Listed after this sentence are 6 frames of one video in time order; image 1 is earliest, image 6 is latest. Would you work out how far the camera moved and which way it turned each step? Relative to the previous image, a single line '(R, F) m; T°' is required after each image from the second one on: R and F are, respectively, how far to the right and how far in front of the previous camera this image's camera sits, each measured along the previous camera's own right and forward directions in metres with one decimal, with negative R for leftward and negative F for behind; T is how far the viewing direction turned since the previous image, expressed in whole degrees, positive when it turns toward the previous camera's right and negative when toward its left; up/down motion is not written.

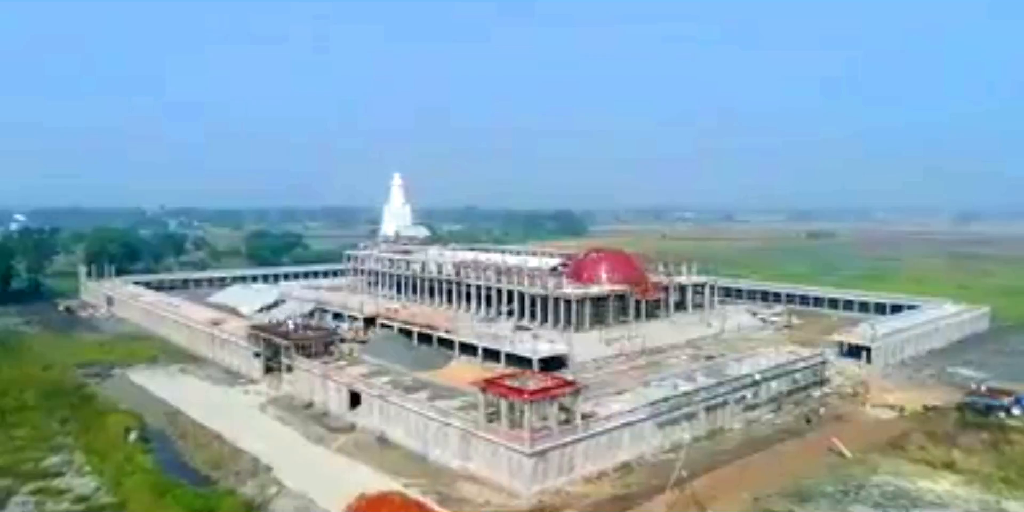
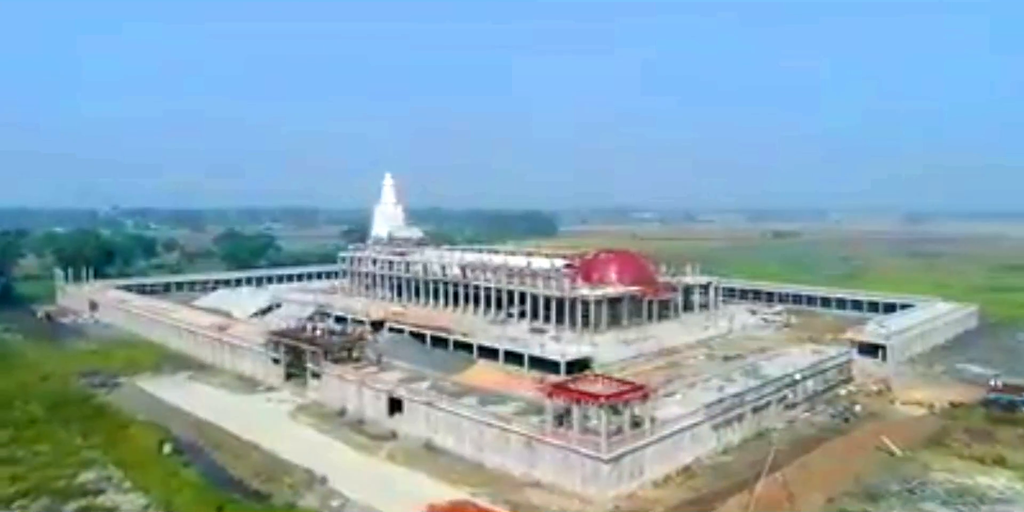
(-4.4, +0.7) m; +4°
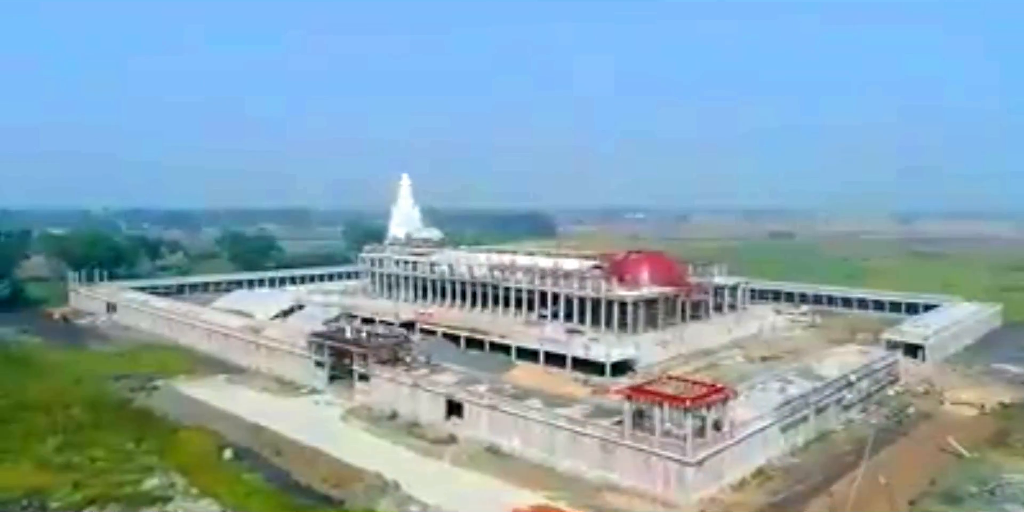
(-3.5, +0.5) m; +2°
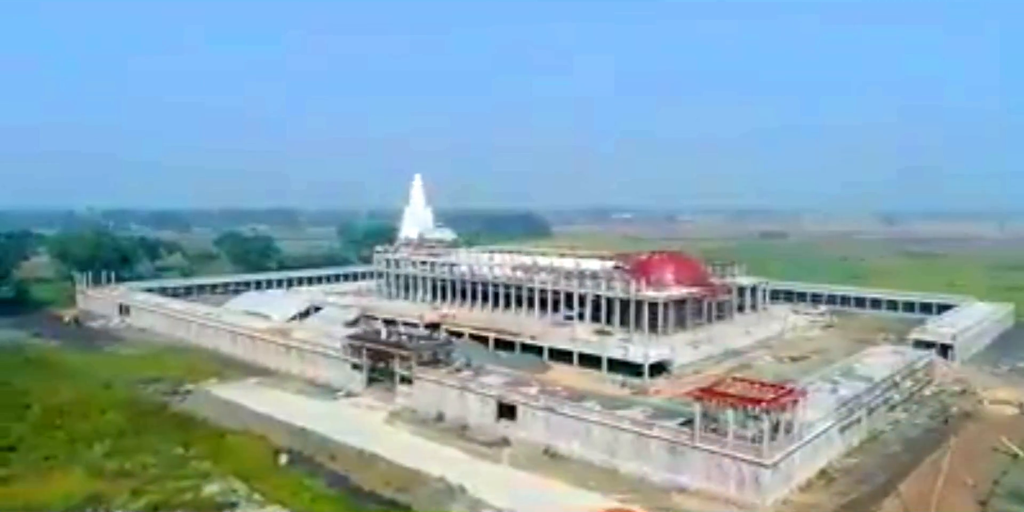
(-3.3, +0.3) m; +2°
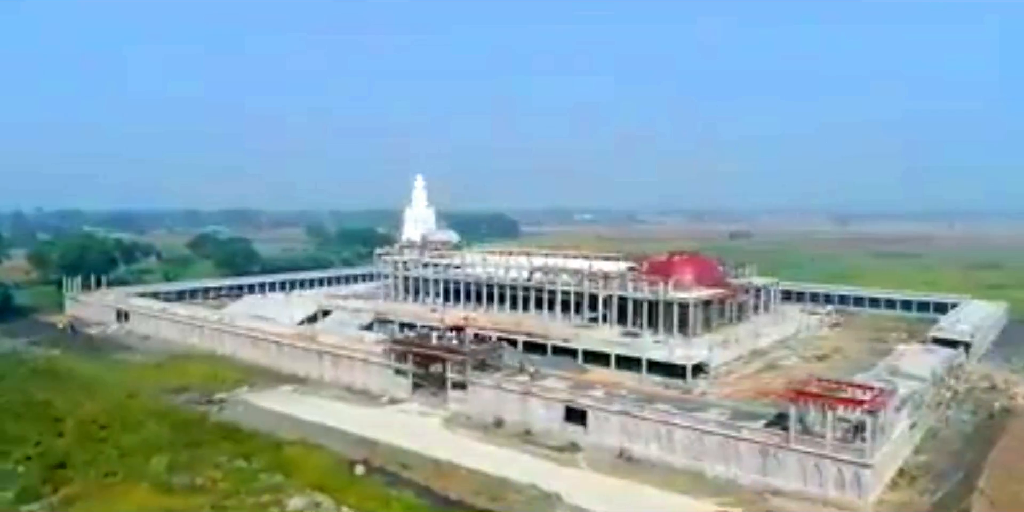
(-5.5, +0.8) m; +4°
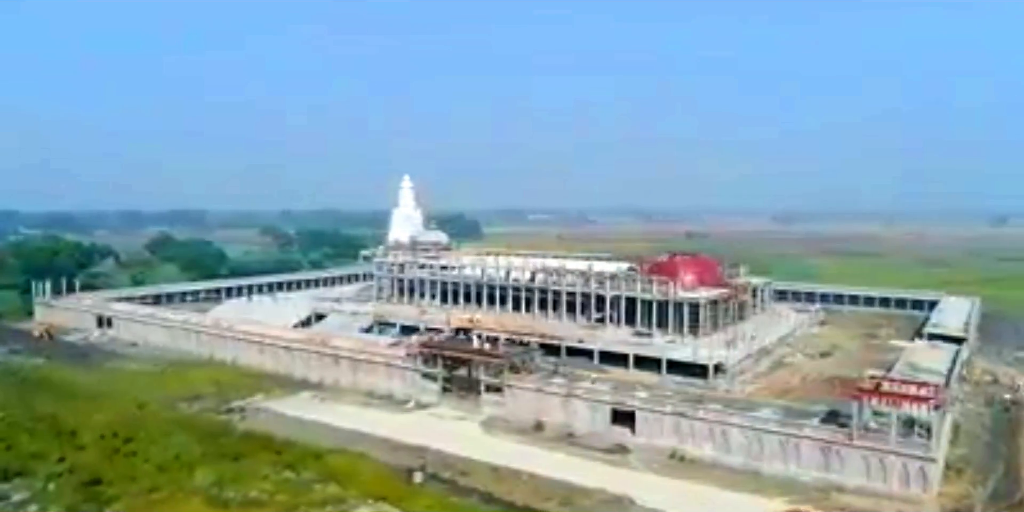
(-4.8, +0.8) m; +5°
